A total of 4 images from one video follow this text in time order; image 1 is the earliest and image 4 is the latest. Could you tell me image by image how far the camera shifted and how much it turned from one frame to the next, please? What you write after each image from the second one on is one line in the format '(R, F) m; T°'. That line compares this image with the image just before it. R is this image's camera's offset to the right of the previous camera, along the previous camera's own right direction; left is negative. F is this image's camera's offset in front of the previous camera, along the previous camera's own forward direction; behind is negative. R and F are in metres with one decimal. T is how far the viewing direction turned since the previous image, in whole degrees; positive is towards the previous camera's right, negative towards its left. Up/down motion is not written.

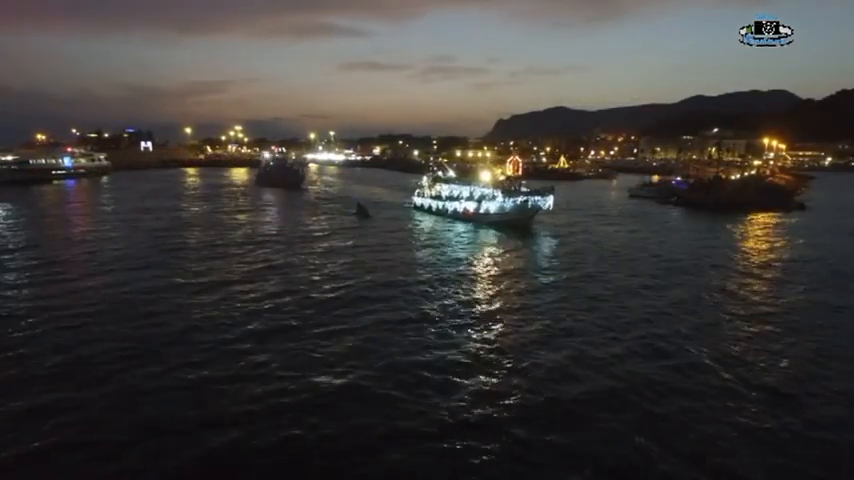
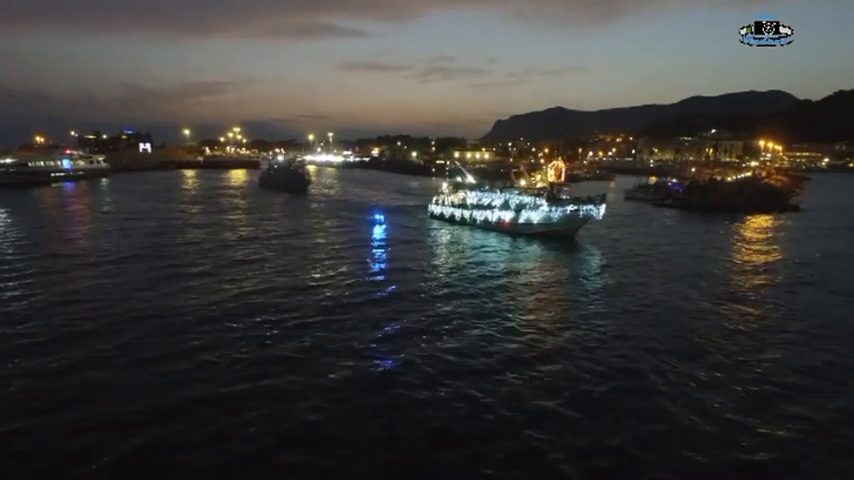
(+0.1, -0.2) m; 0°
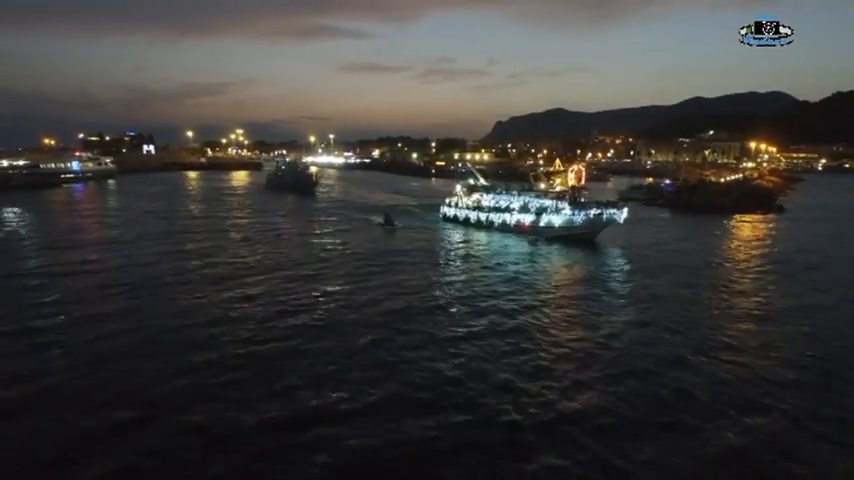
(+0.1, -1.0) m; 0°
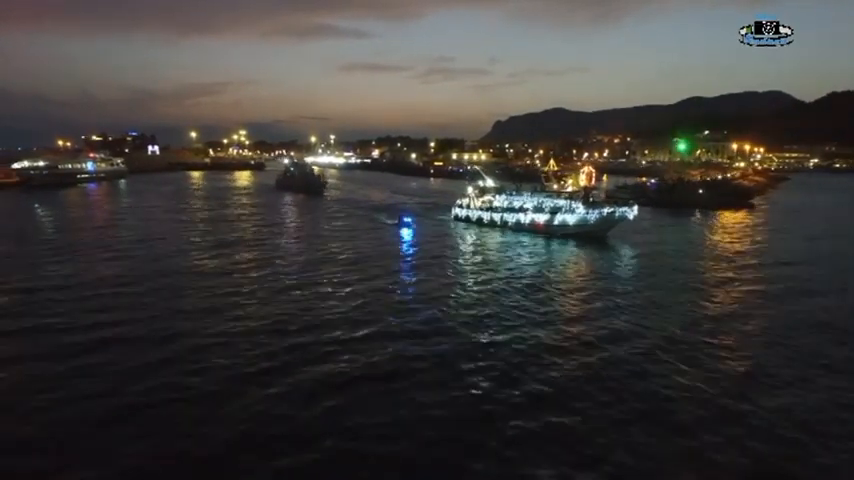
(+0.2, -1.9) m; 0°
